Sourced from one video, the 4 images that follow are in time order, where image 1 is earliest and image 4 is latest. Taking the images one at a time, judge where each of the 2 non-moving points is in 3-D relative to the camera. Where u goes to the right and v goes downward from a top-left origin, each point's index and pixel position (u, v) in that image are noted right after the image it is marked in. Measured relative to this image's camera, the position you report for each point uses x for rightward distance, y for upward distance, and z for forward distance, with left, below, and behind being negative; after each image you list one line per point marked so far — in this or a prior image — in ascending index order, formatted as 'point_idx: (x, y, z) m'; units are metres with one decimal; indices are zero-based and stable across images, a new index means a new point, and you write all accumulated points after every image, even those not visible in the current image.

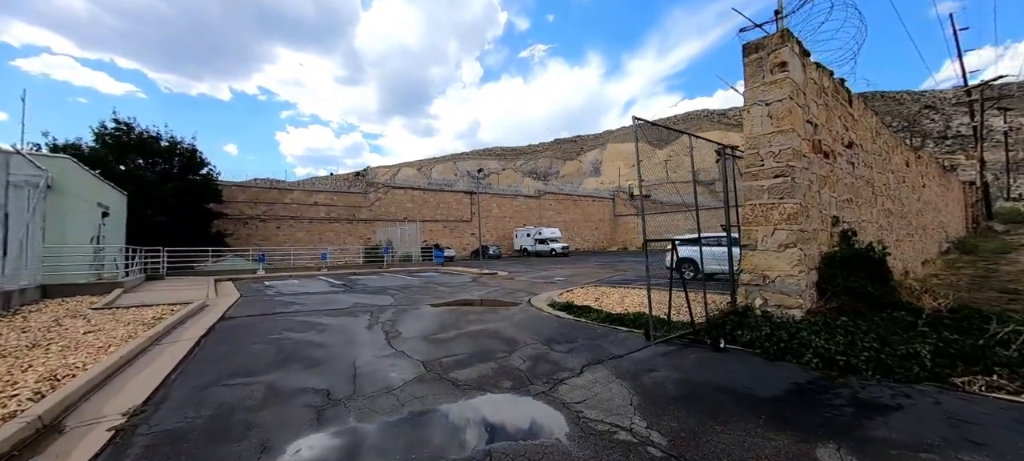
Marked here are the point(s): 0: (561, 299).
0: (+1.3, -1.8, +9.6) m
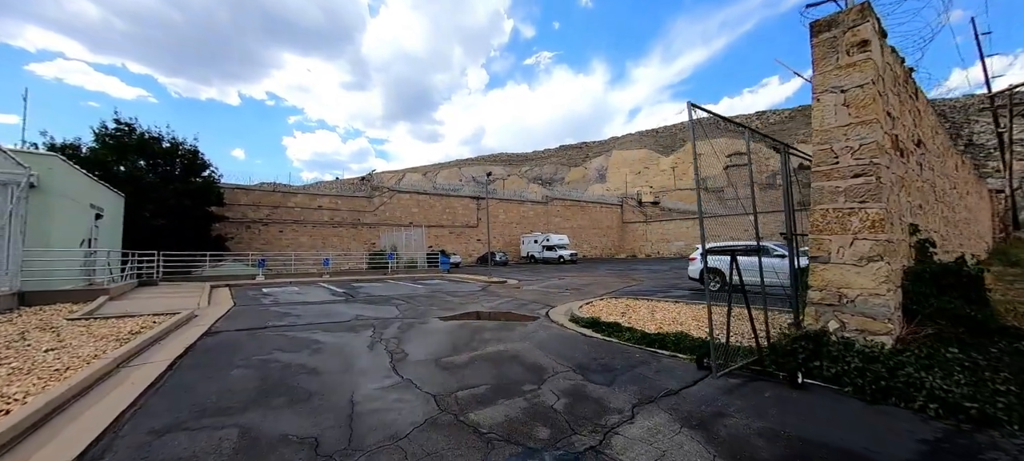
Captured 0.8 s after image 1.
0: (+1.6, -1.9, +8.7) m
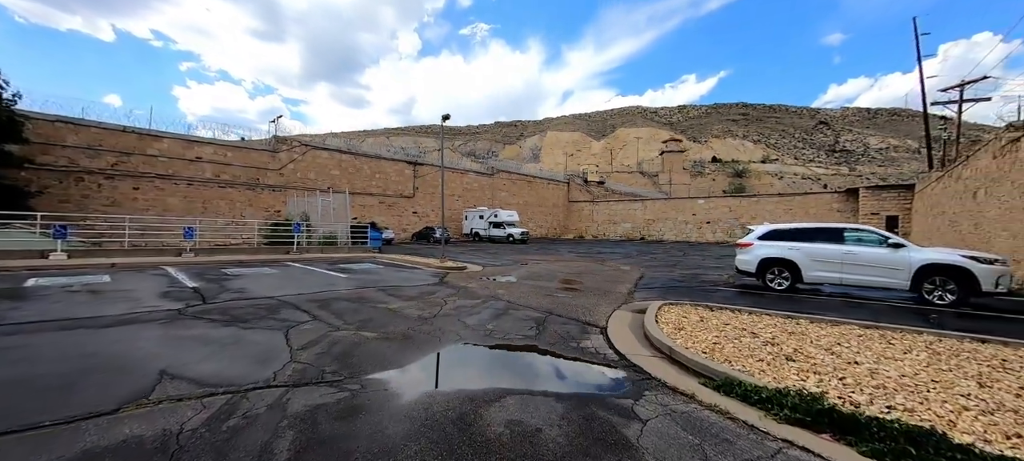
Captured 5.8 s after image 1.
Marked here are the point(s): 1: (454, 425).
0: (+2.1, -1.4, +4.1) m
1: (-0.4, -1.4, +2.8) m
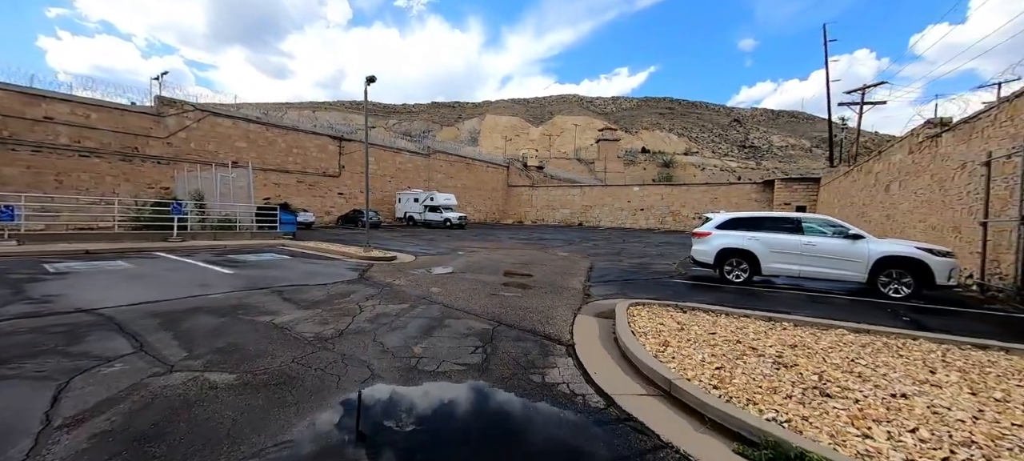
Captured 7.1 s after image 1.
0: (+1.7, -1.3, +2.9) m
1: (-0.7, -1.4, +1.2) m
